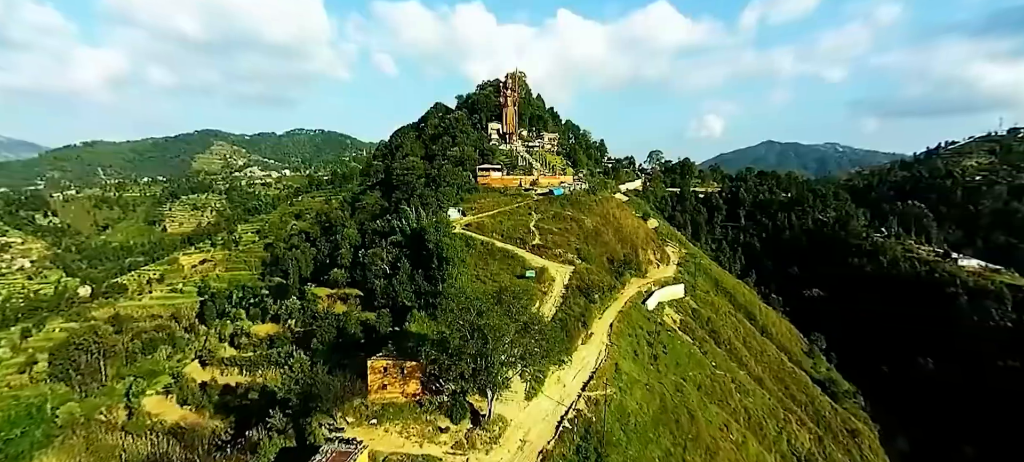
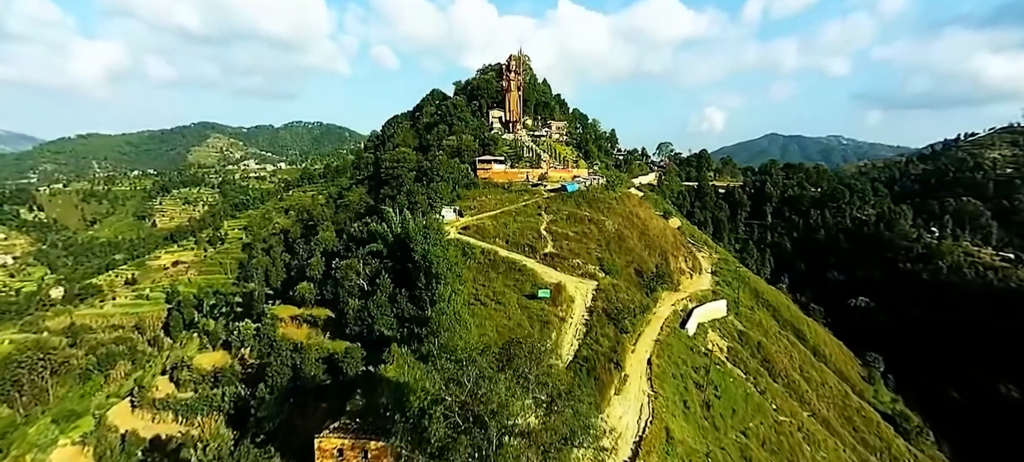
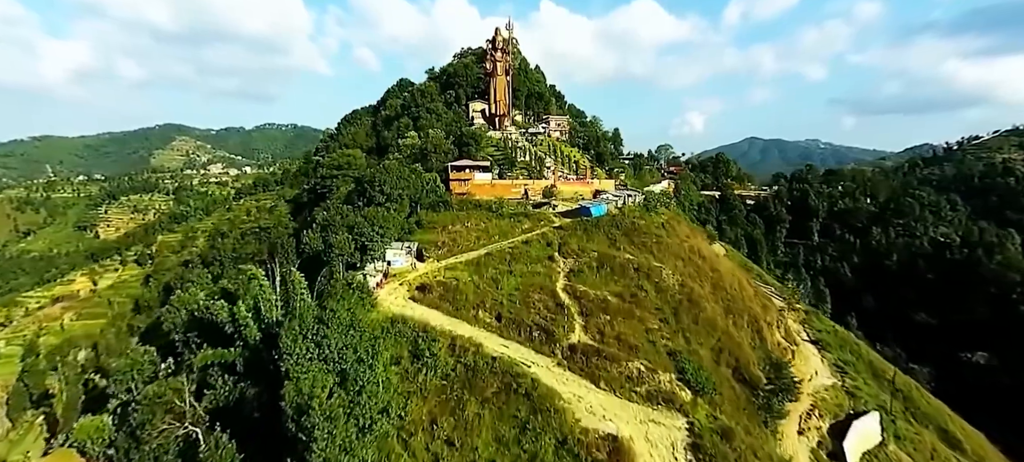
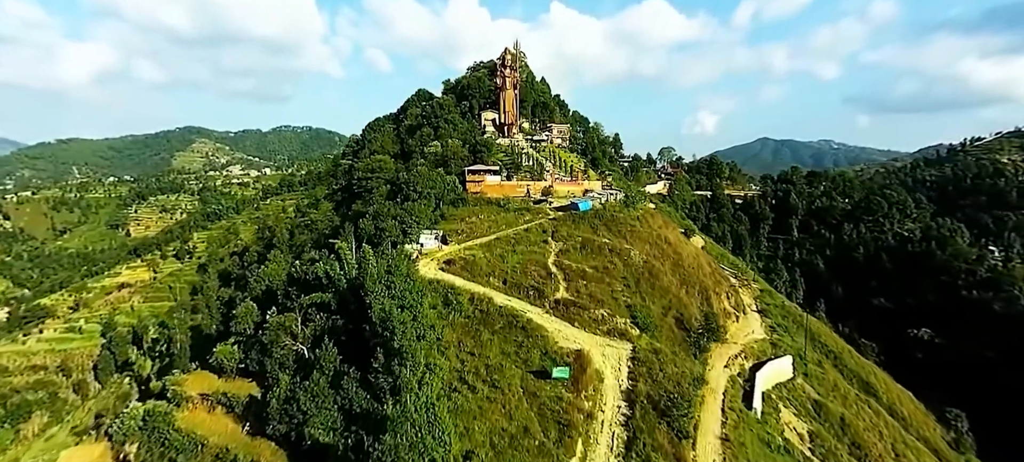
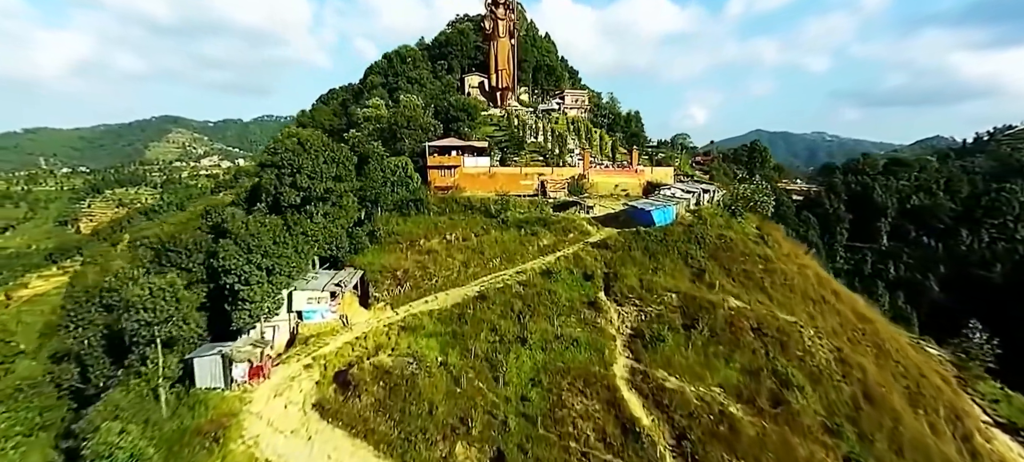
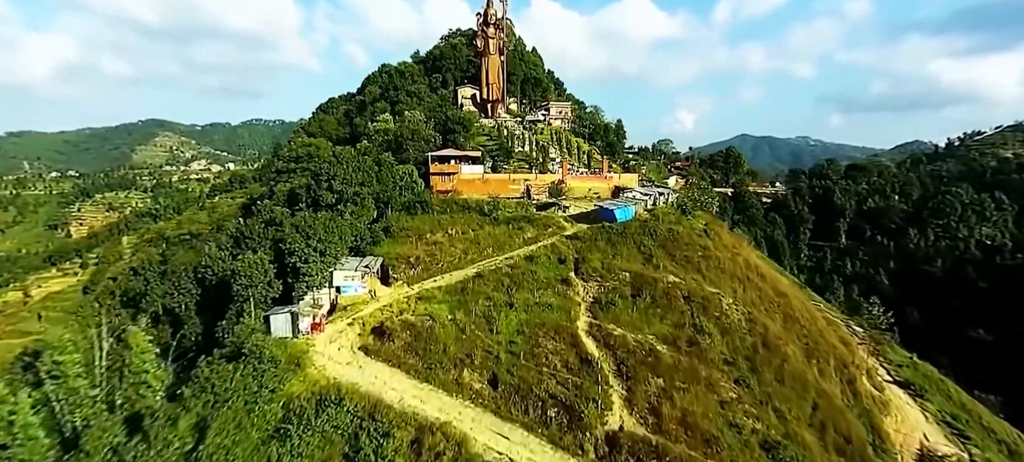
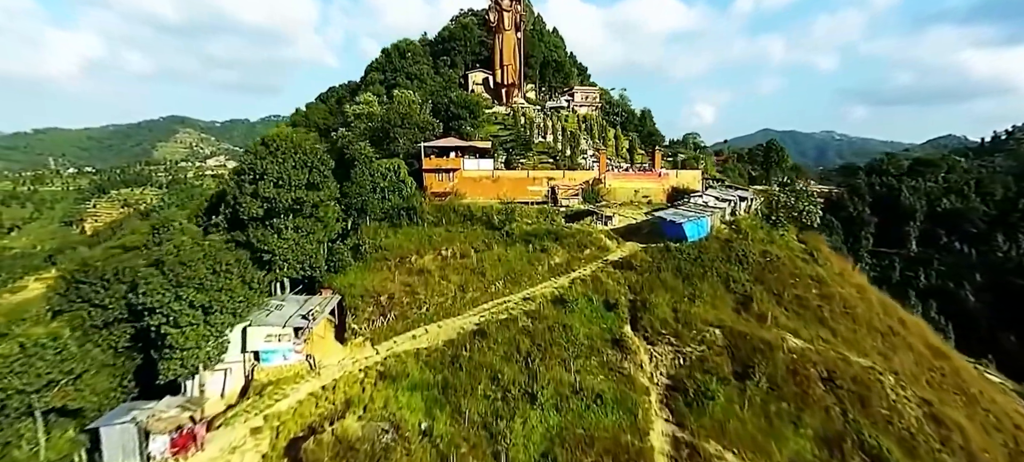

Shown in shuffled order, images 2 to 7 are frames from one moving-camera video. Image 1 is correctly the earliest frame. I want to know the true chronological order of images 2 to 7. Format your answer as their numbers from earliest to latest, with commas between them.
2, 4, 3, 6, 5, 7
